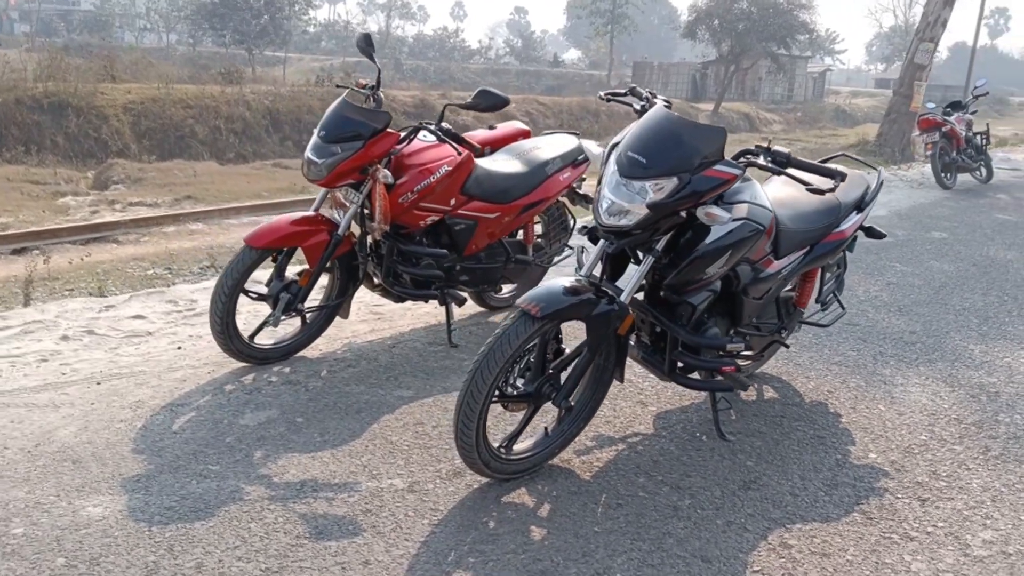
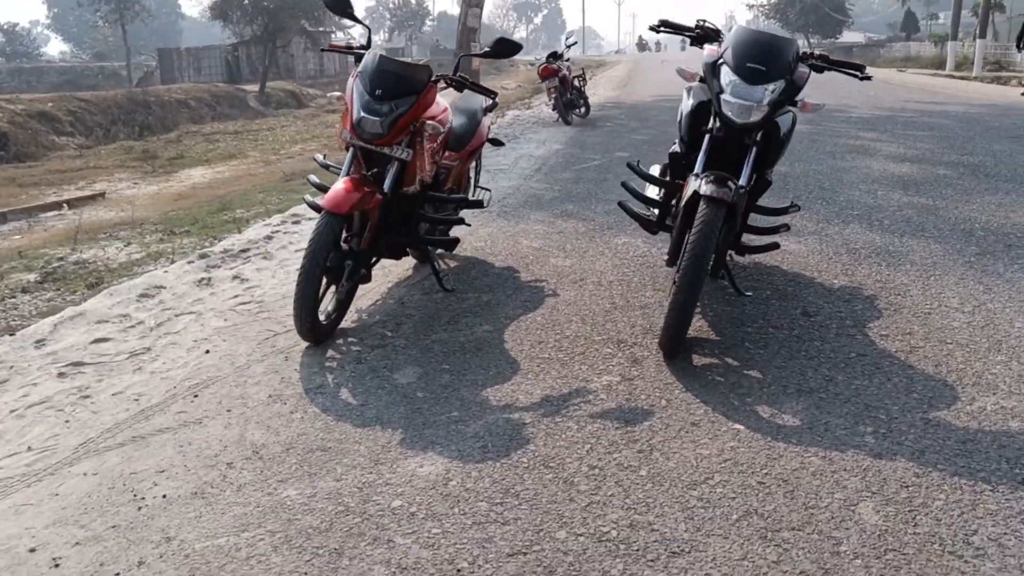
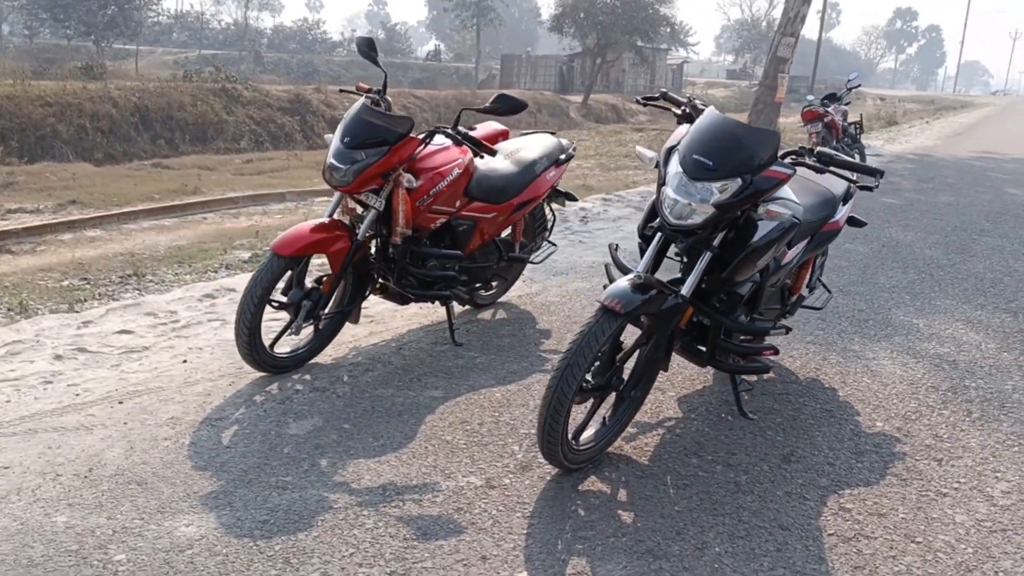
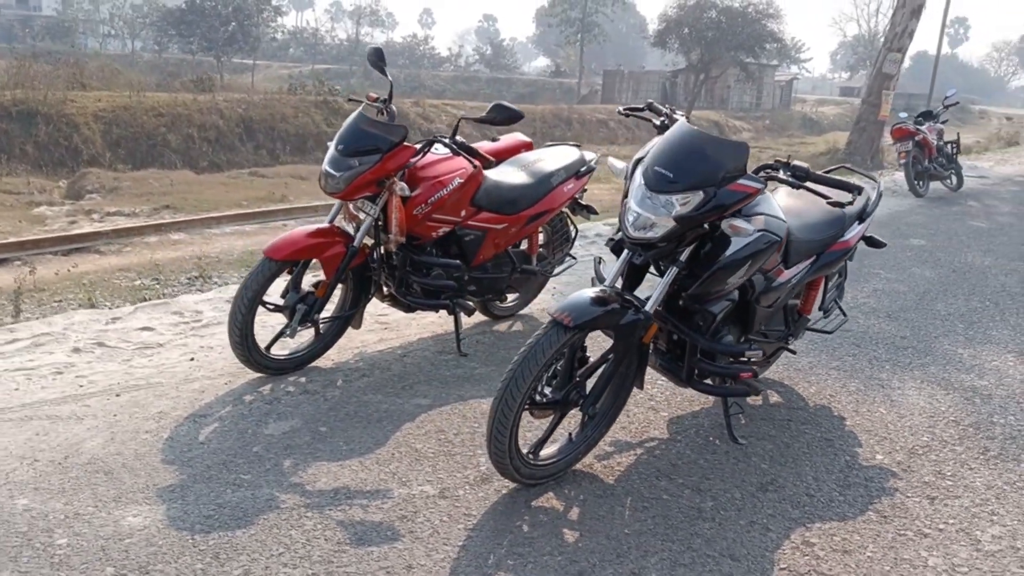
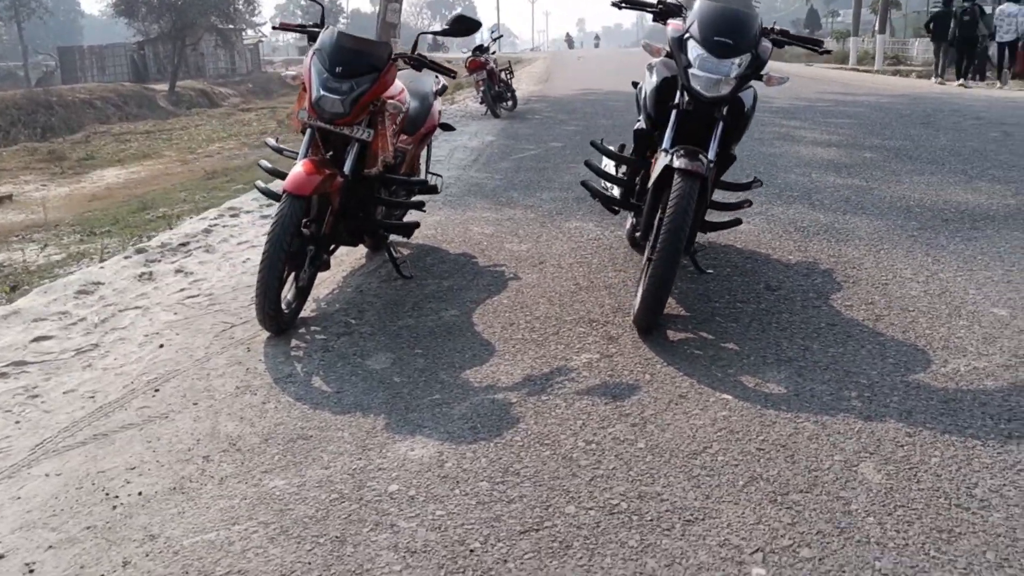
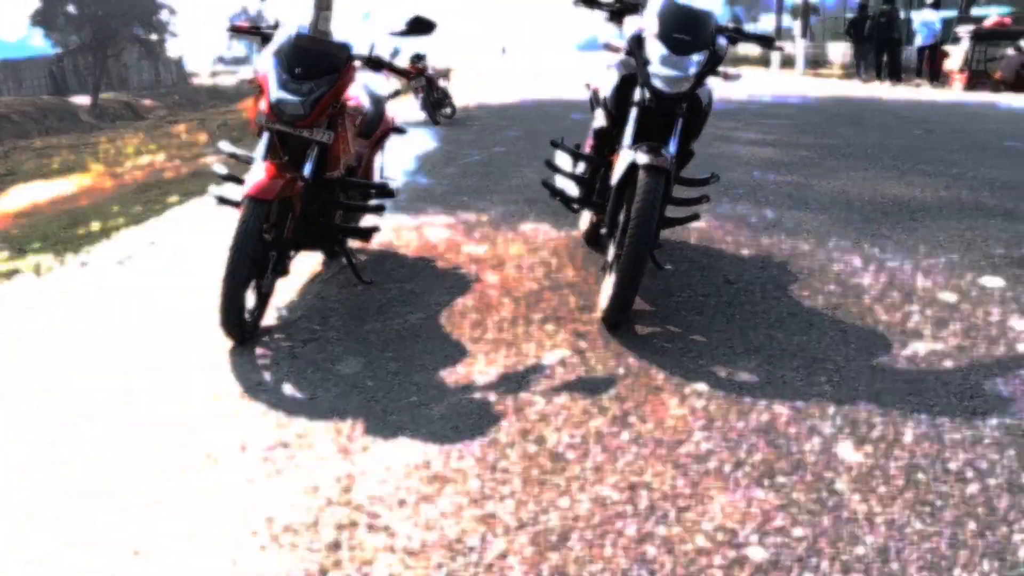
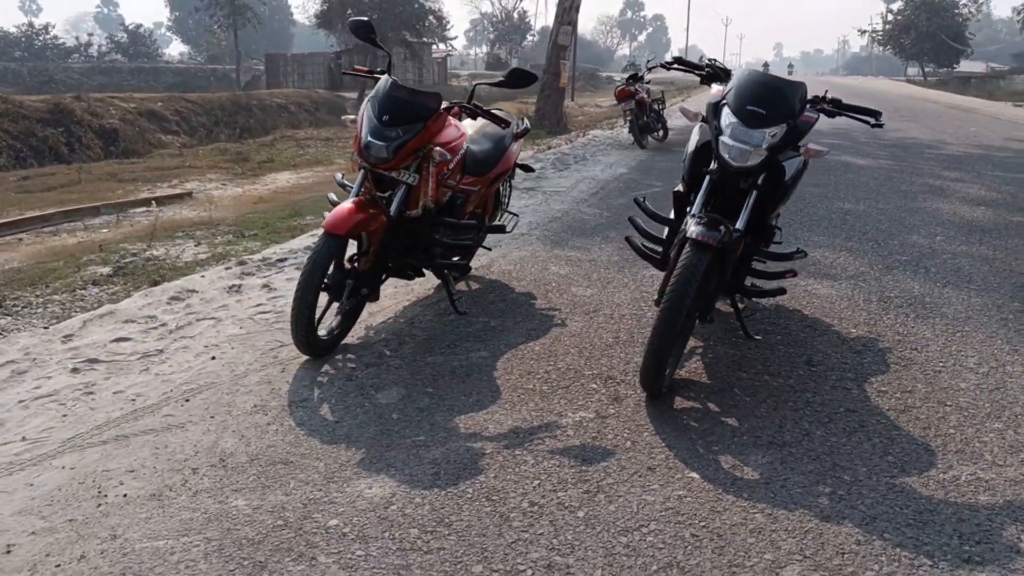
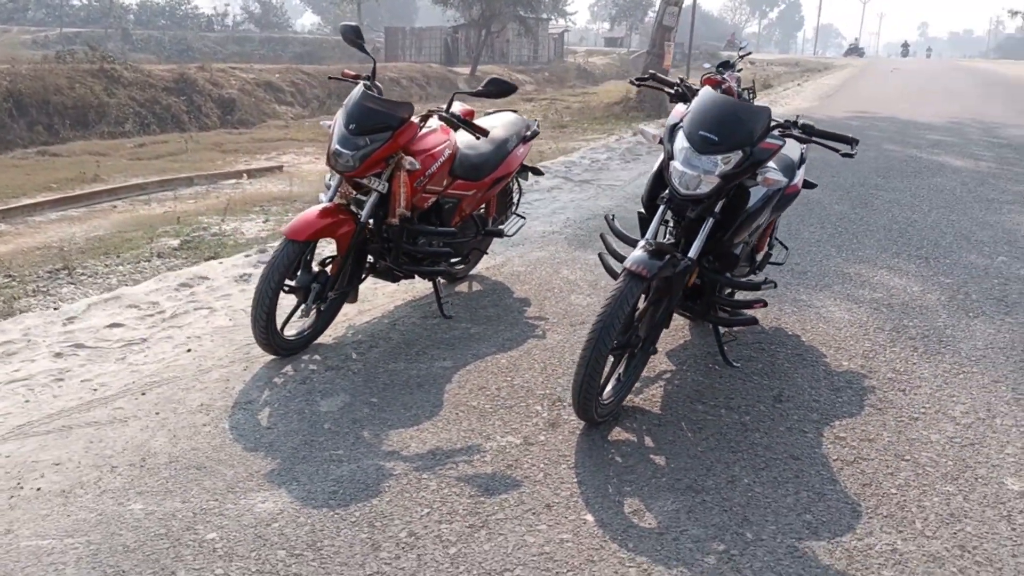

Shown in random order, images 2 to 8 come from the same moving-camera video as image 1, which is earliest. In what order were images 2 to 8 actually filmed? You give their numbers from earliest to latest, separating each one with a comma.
4, 3, 8, 7, 2, 5, 6
